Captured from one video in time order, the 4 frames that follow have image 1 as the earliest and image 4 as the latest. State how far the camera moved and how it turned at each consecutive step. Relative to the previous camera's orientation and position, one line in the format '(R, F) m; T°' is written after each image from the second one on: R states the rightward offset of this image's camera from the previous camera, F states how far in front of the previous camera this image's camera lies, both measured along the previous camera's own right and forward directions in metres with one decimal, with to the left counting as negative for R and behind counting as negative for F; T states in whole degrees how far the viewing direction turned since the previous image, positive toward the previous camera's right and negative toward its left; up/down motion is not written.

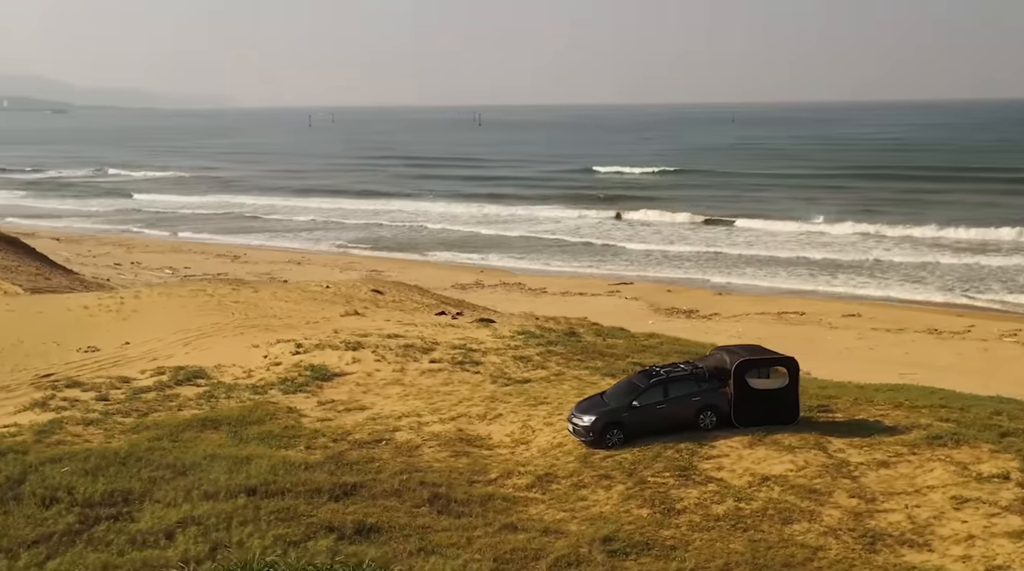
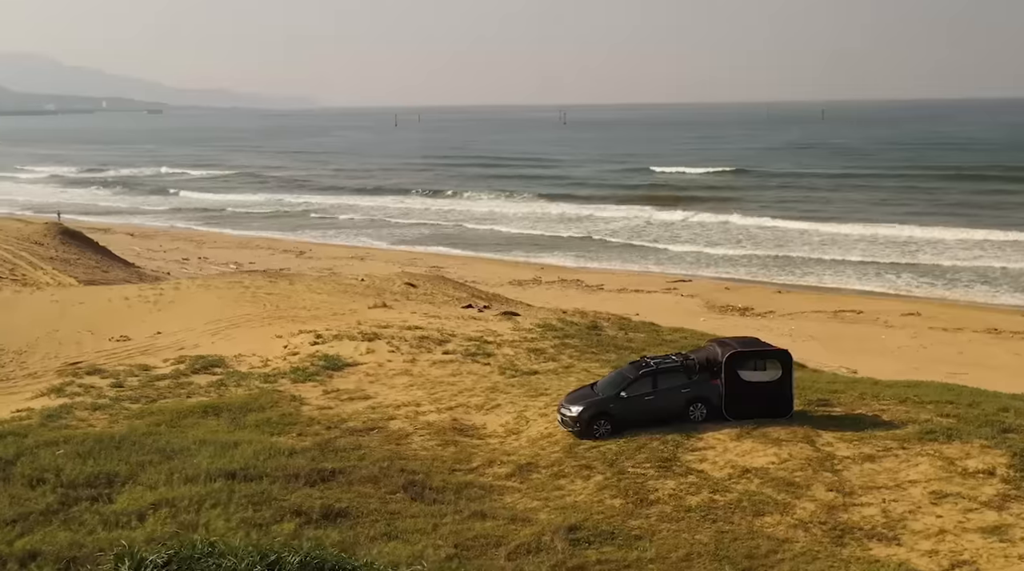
(+0.6, 0.0) m; -3°
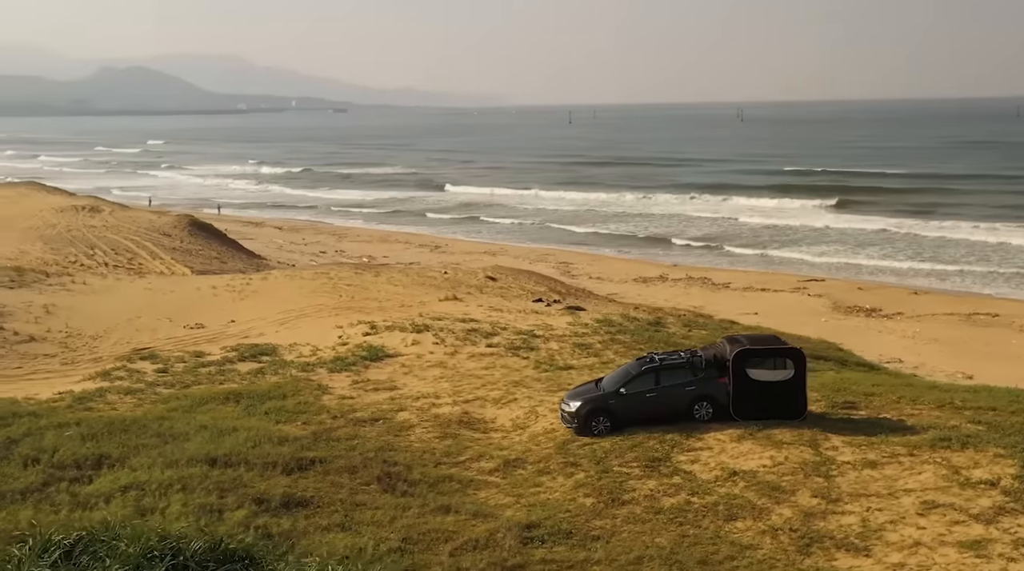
(+1.1, +0.2) m; -6°
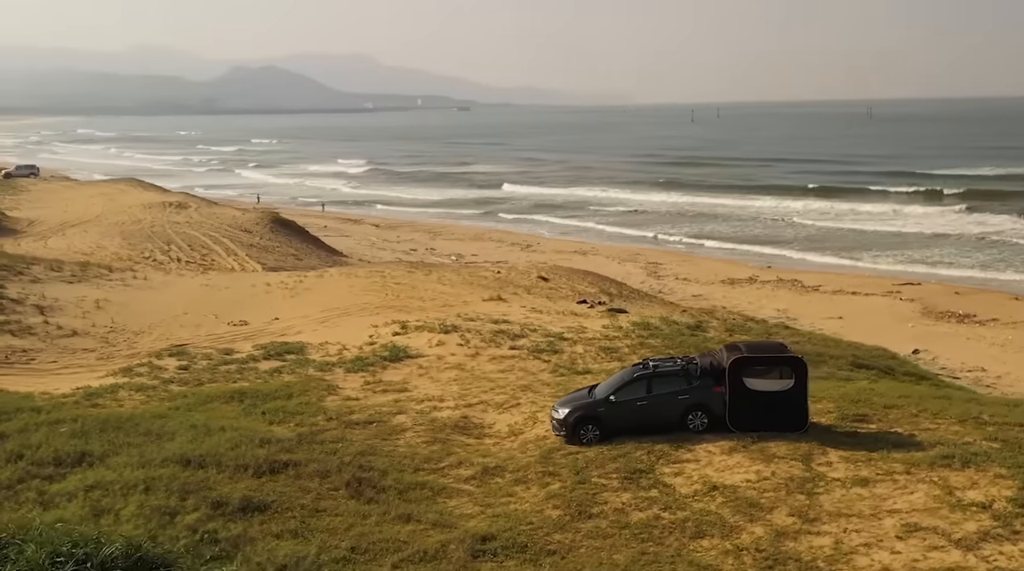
(+0.8, +0.3) m; -4°
